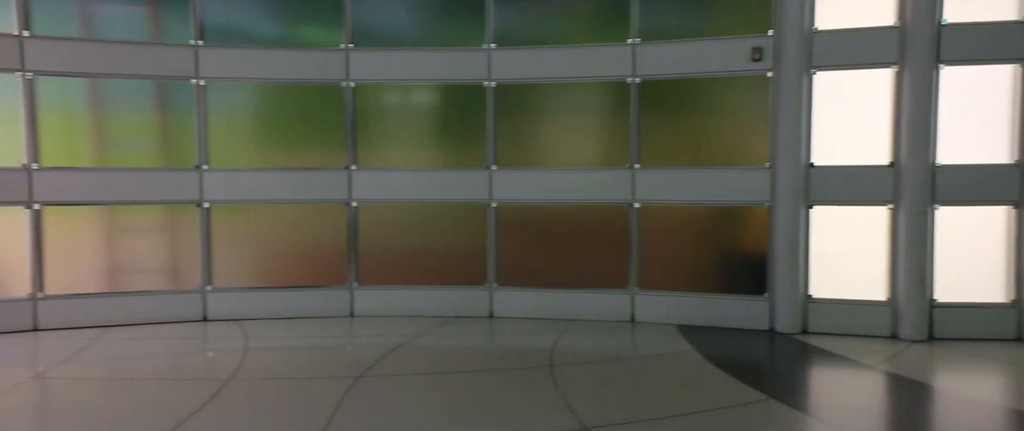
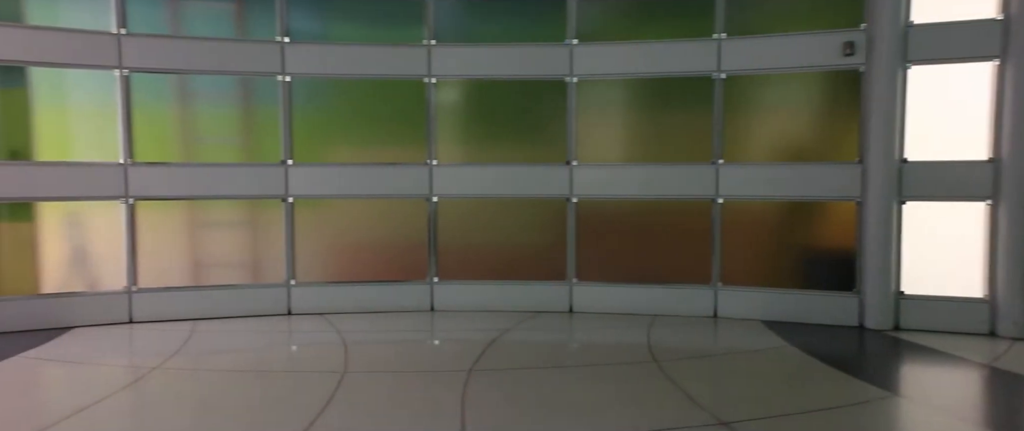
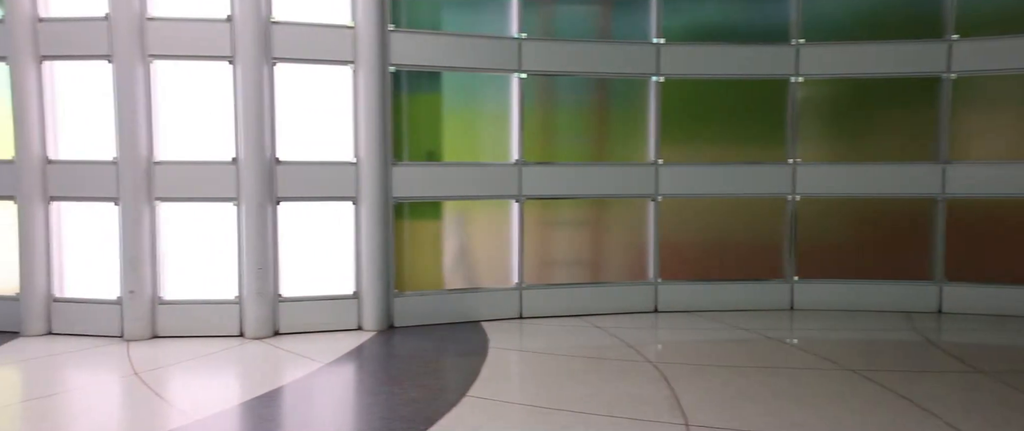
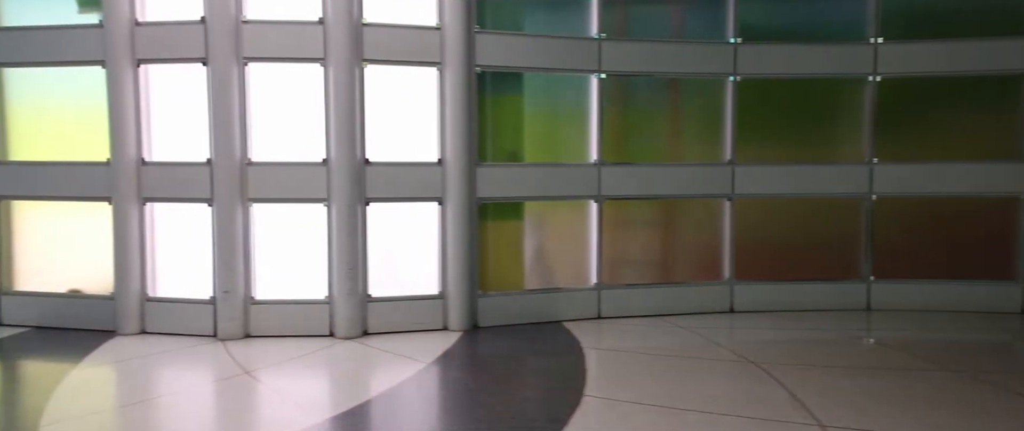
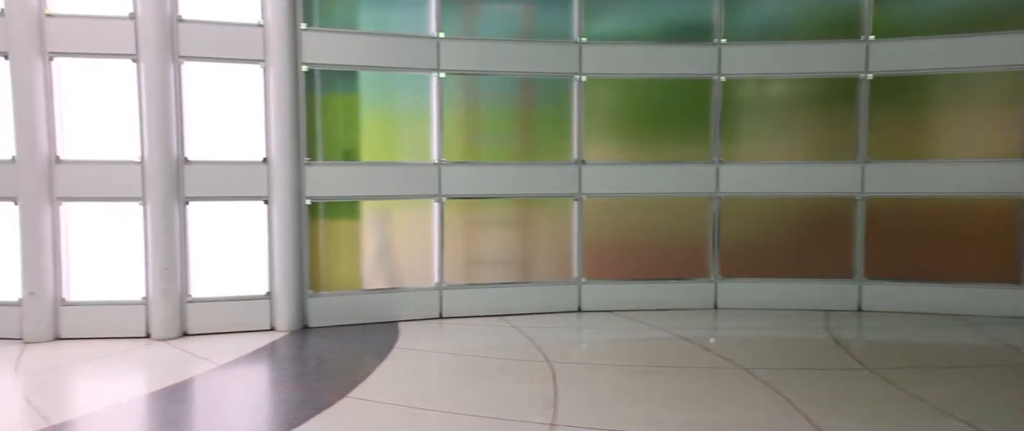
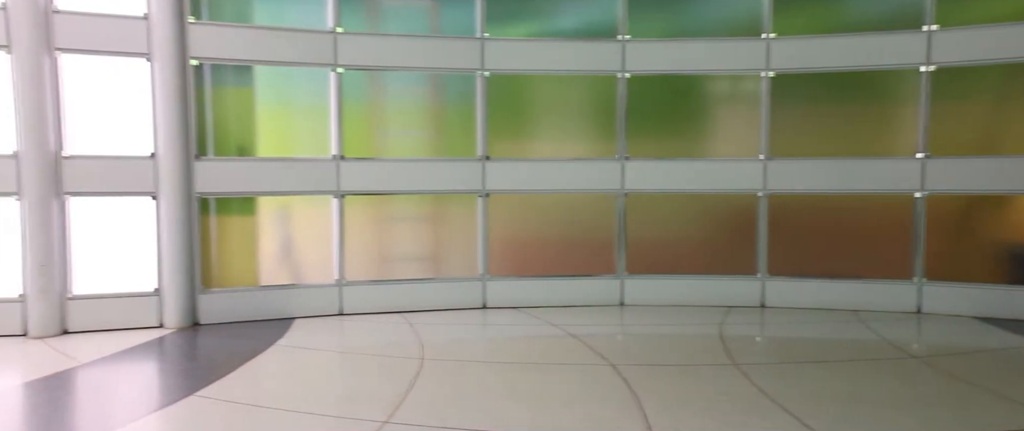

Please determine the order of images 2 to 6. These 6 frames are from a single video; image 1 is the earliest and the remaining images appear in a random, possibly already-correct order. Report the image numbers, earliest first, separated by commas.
2, 6, 5, 3, 4
